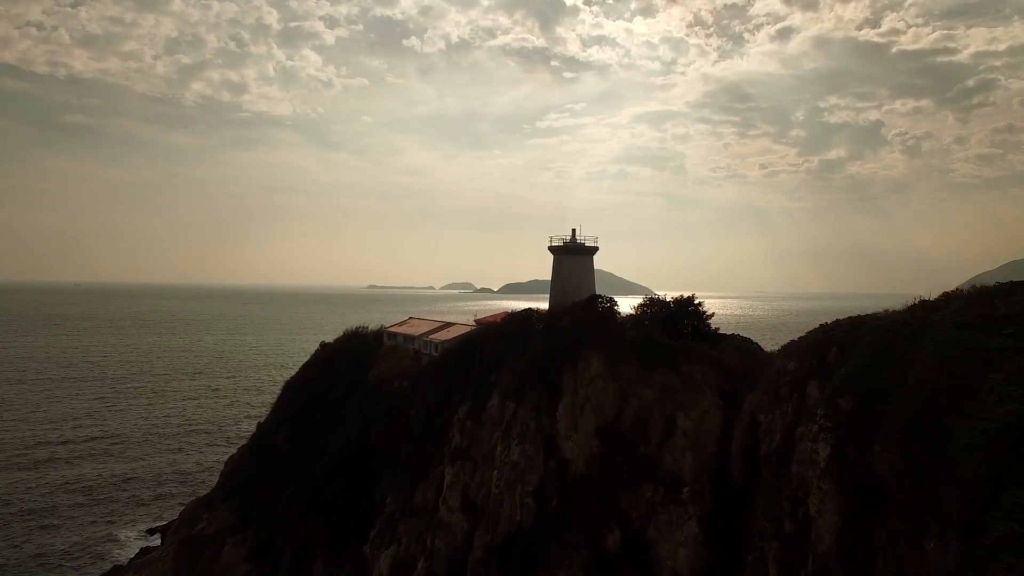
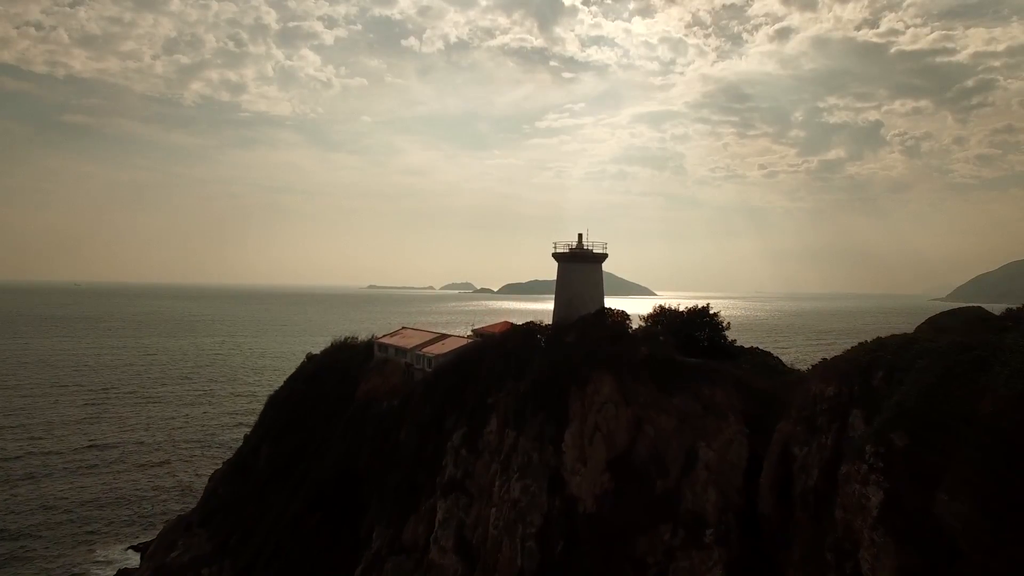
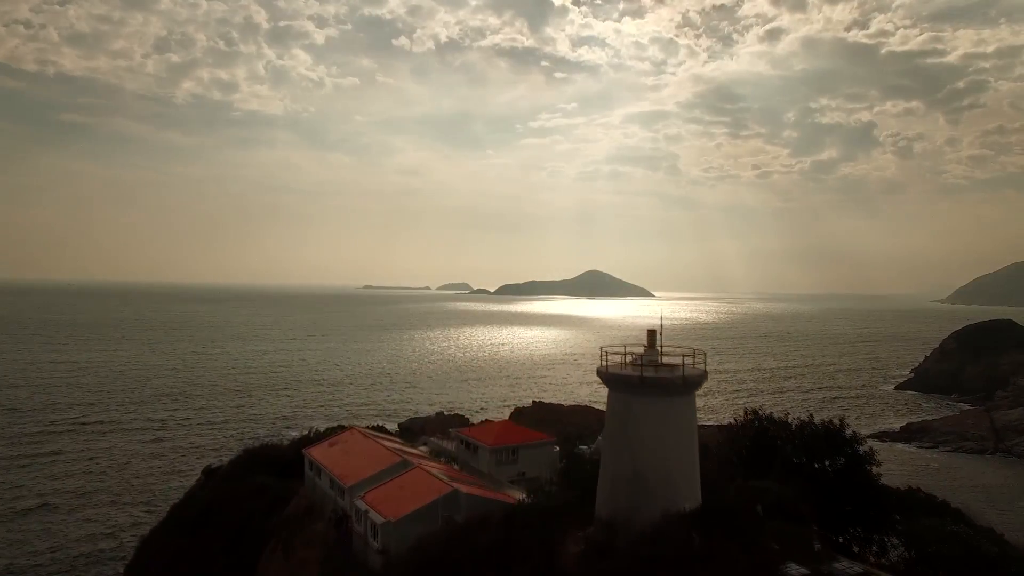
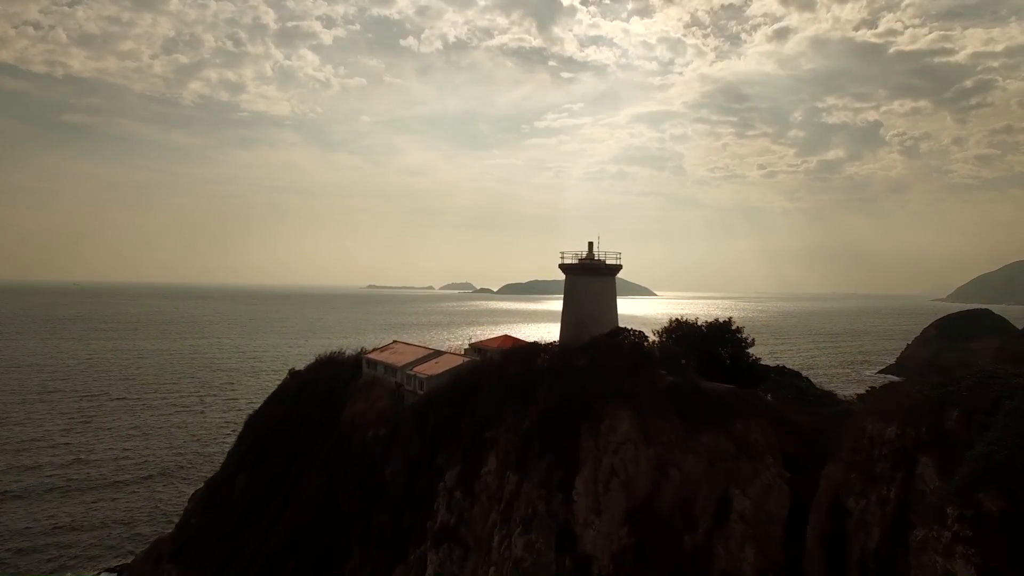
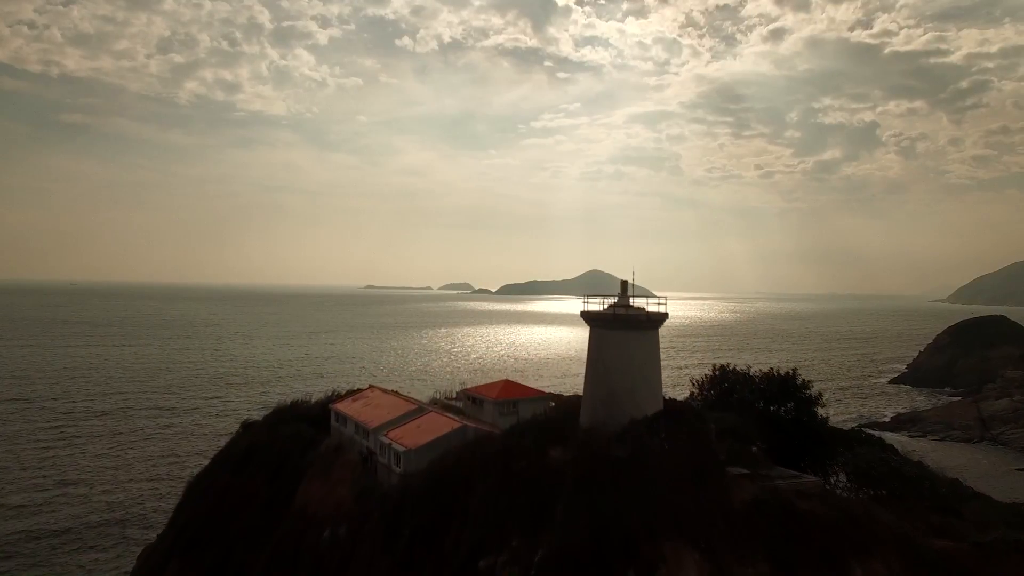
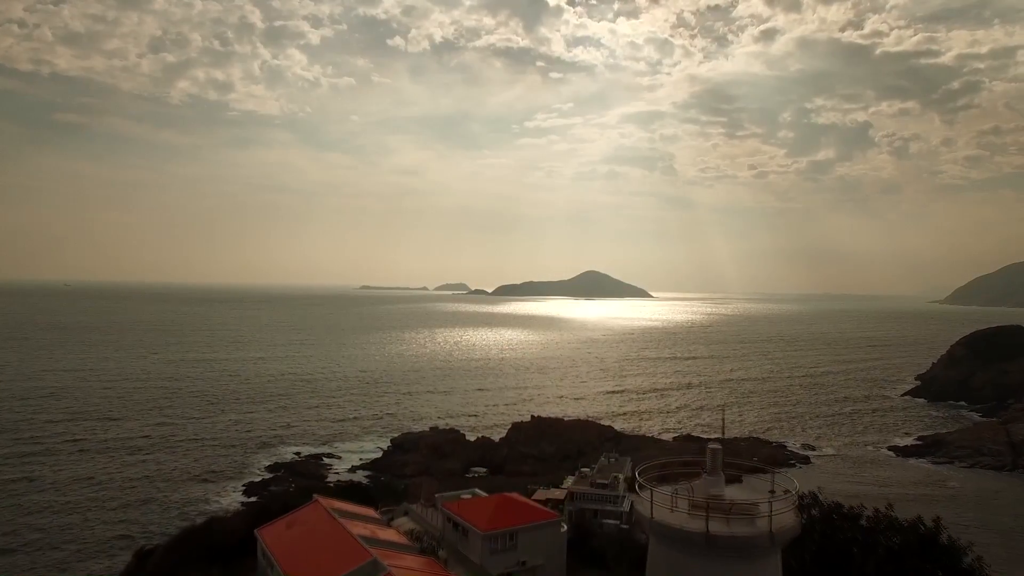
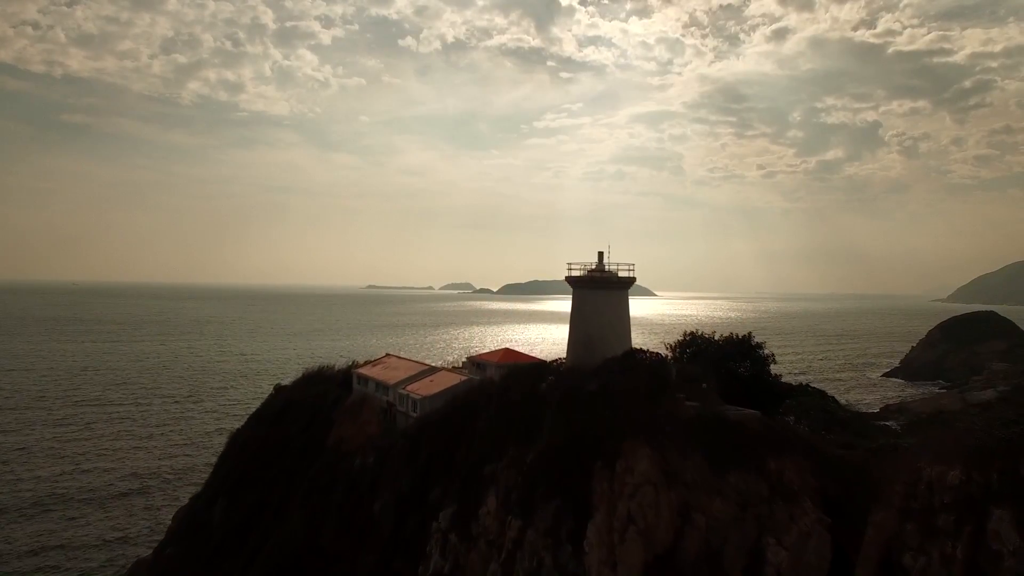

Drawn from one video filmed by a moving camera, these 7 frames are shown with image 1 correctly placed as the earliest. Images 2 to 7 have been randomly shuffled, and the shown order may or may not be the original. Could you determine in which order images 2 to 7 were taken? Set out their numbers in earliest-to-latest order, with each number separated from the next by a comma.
2, 4, 7, 5, 3, 6
